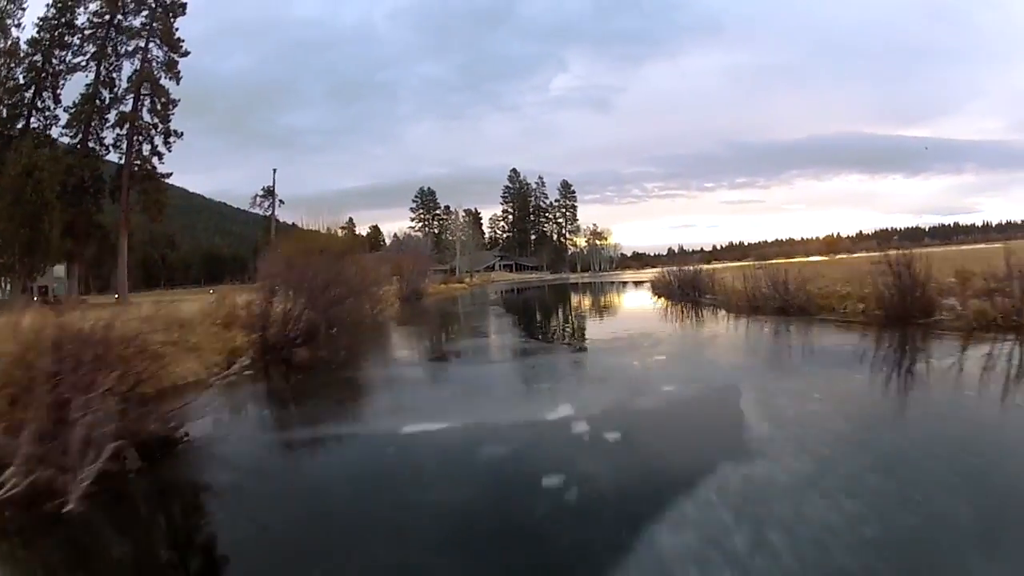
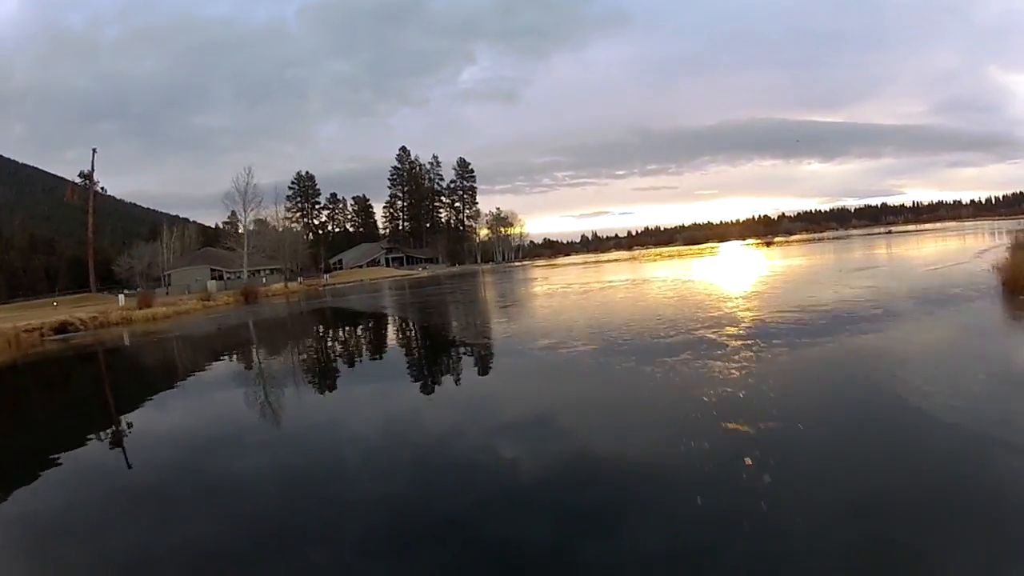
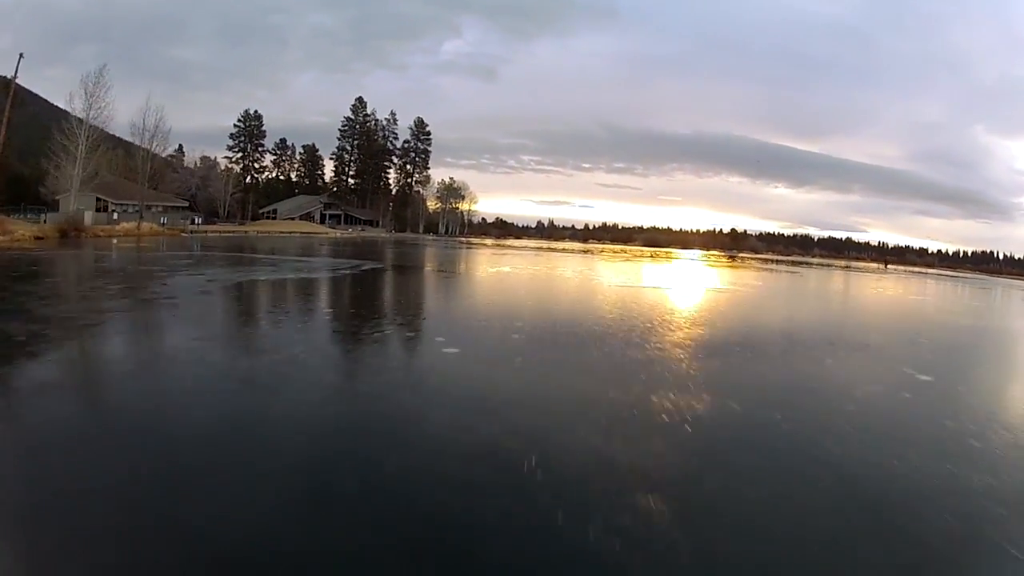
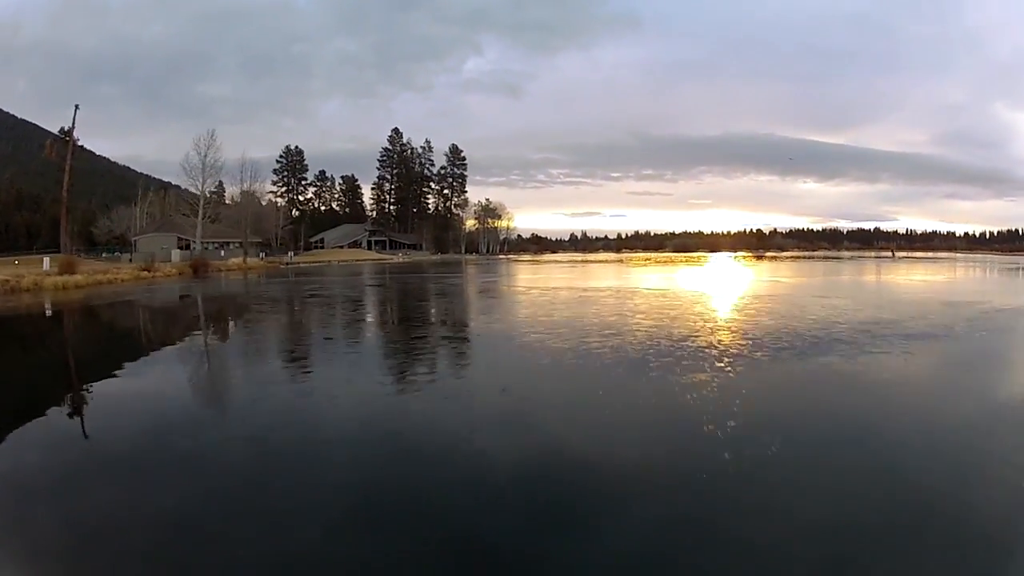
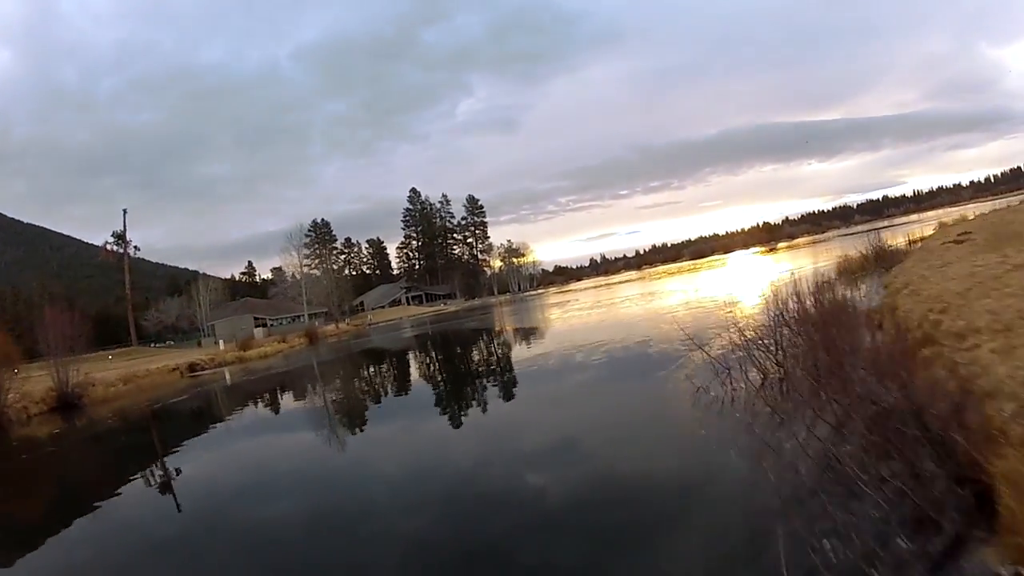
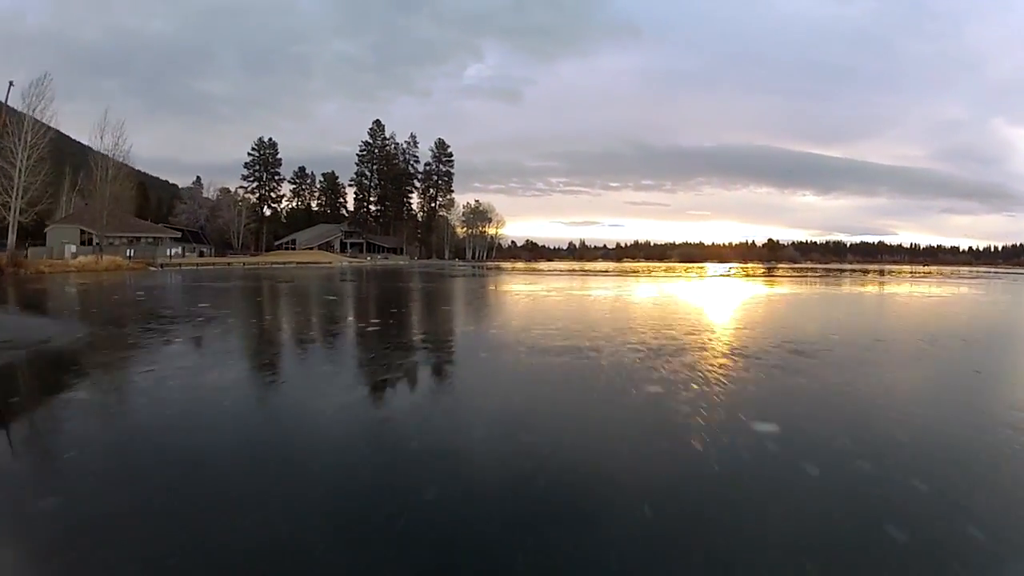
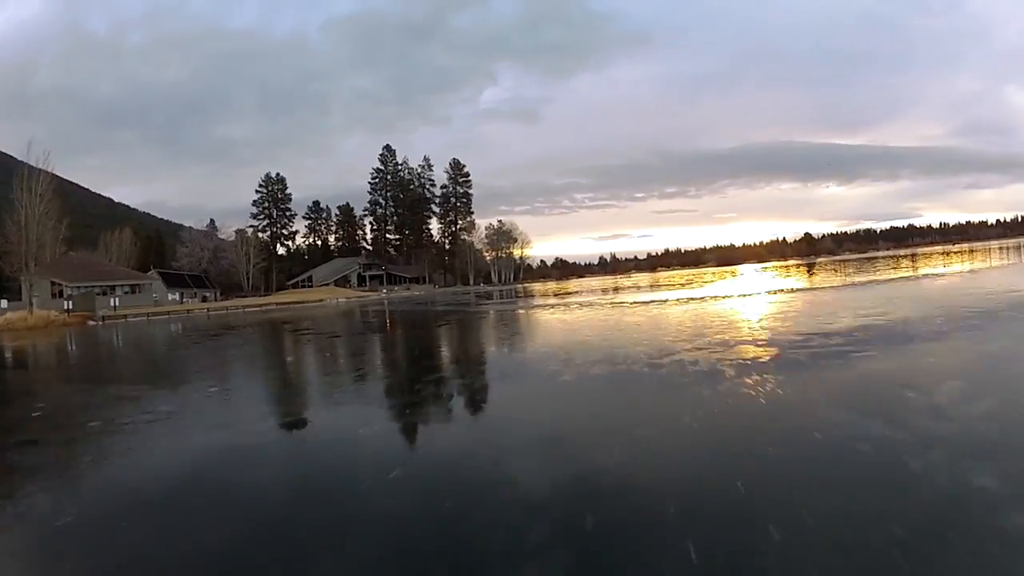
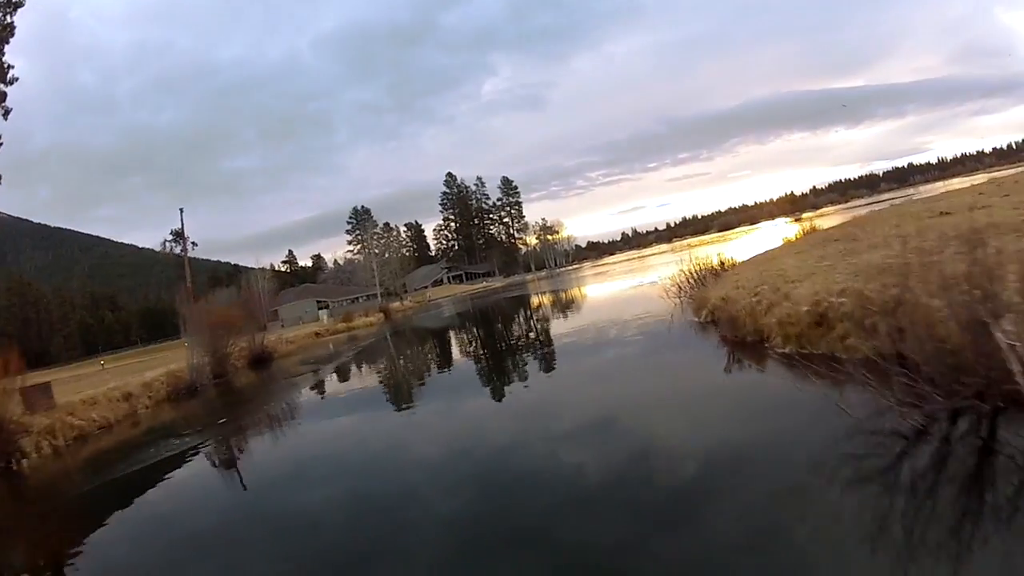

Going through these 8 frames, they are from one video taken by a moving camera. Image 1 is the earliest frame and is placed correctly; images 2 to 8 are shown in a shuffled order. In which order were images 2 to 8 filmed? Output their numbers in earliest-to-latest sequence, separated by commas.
8, 5, 2, 4, 3, 6, 7
